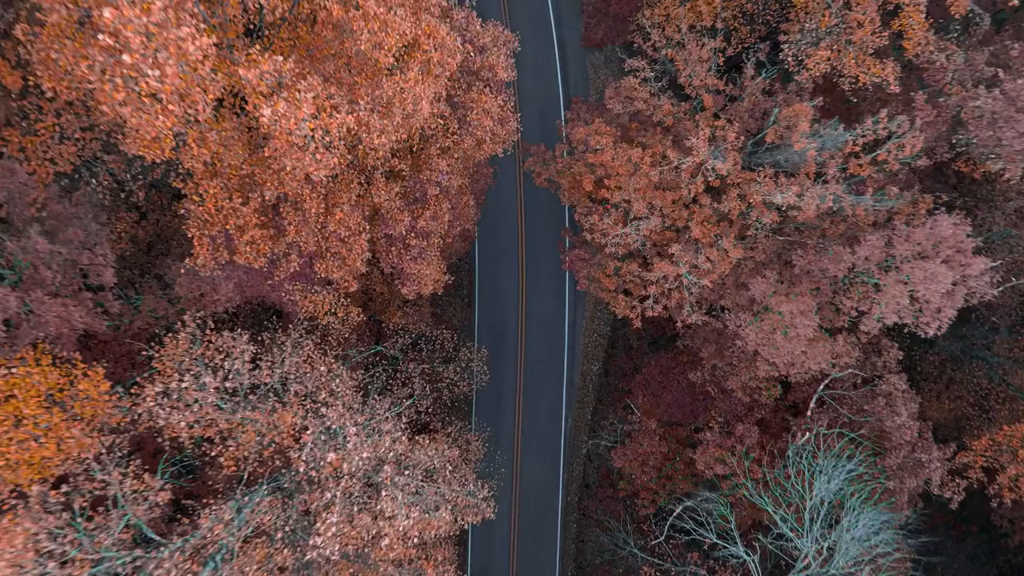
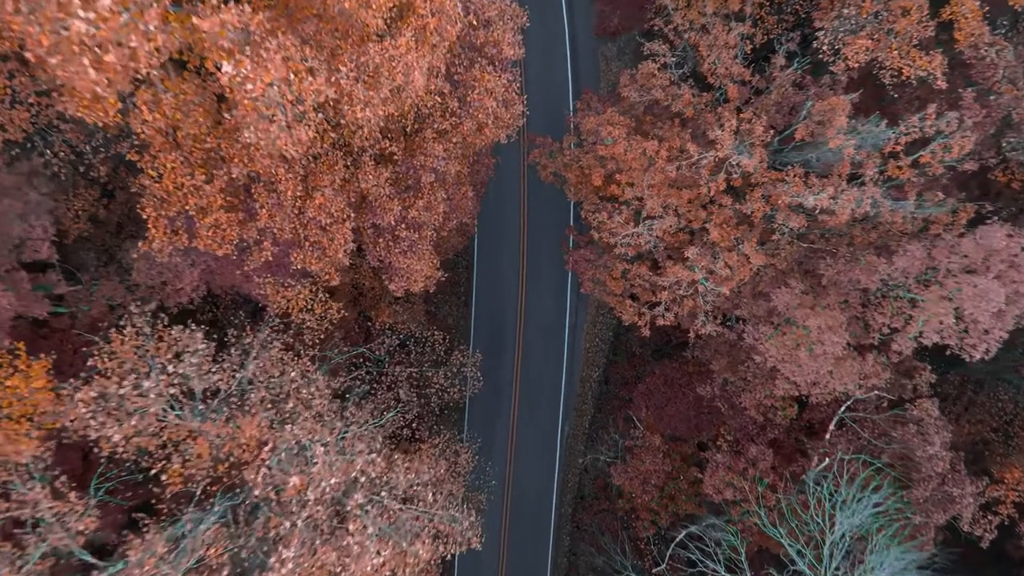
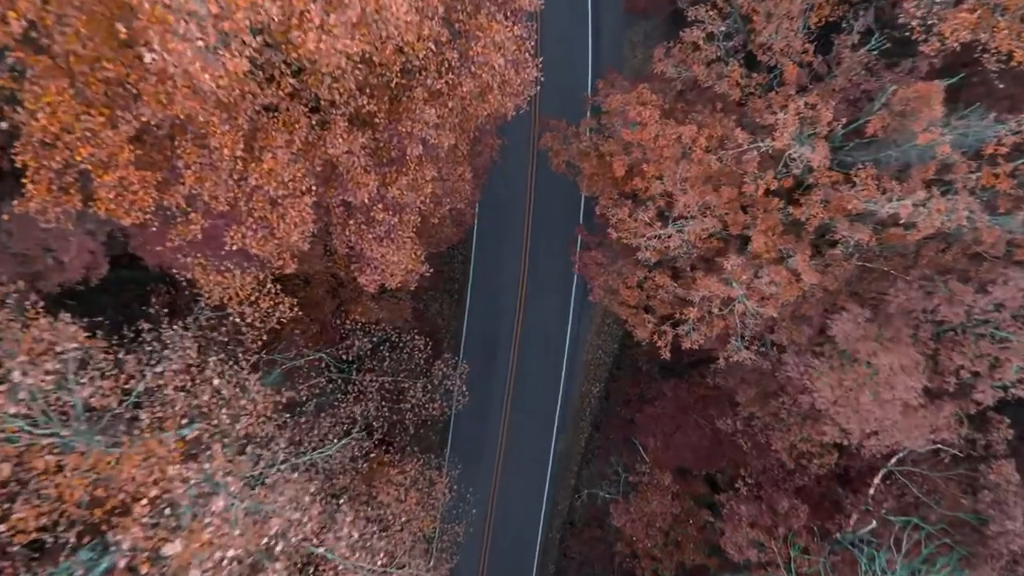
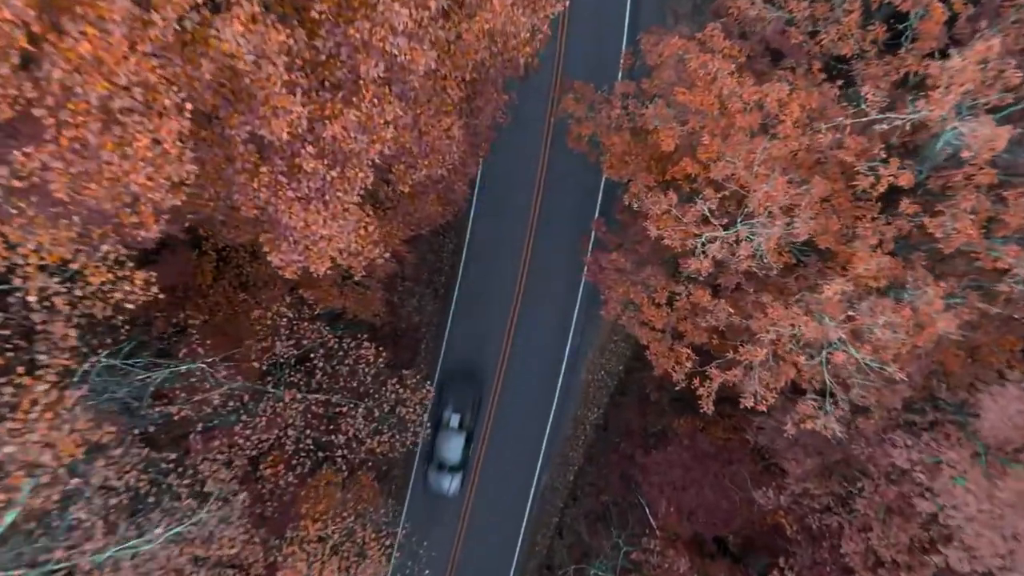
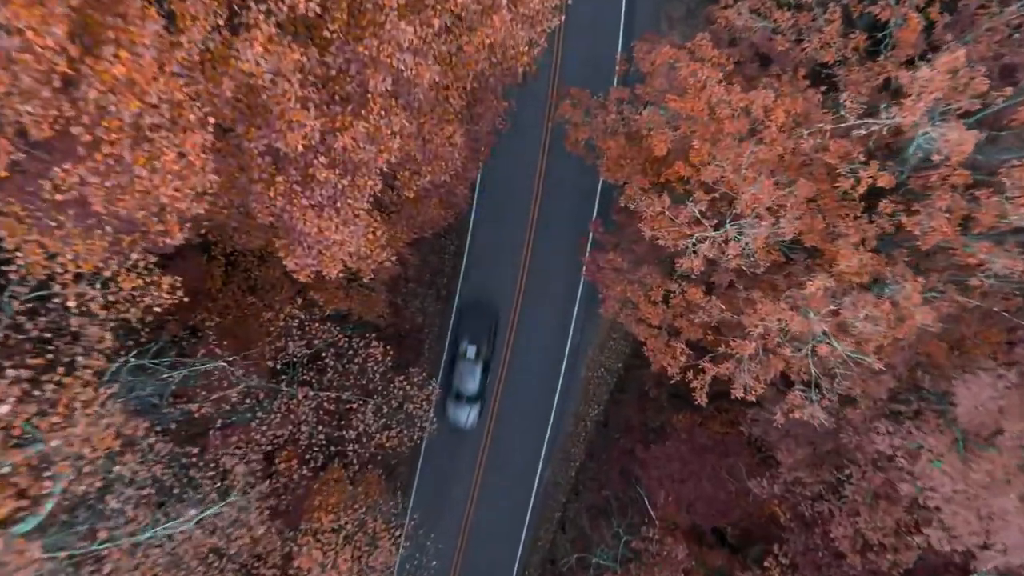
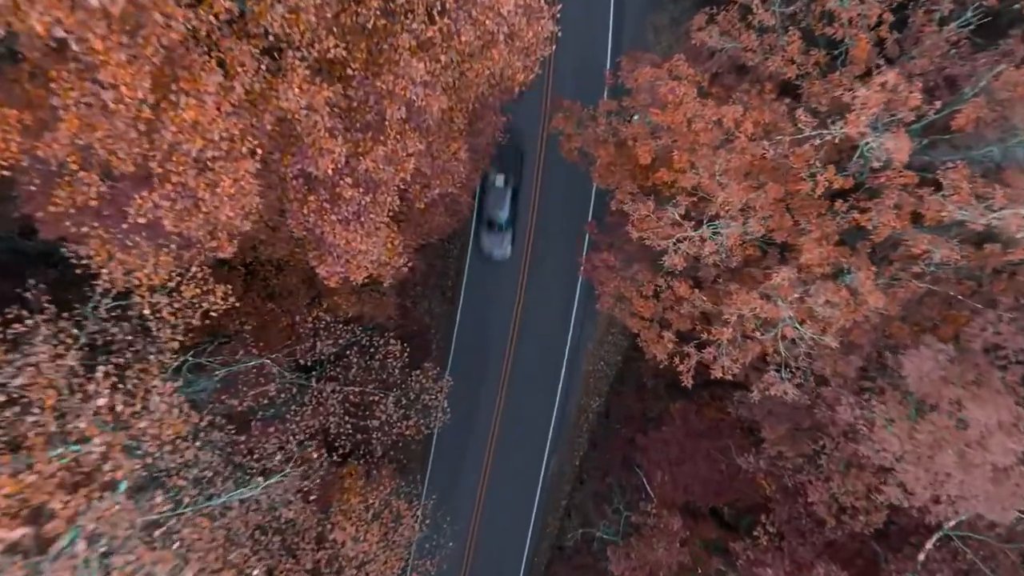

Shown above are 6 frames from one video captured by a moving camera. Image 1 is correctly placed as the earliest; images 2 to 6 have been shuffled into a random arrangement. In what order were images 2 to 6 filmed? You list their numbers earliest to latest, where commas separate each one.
2, 3, 6, 5, 4
